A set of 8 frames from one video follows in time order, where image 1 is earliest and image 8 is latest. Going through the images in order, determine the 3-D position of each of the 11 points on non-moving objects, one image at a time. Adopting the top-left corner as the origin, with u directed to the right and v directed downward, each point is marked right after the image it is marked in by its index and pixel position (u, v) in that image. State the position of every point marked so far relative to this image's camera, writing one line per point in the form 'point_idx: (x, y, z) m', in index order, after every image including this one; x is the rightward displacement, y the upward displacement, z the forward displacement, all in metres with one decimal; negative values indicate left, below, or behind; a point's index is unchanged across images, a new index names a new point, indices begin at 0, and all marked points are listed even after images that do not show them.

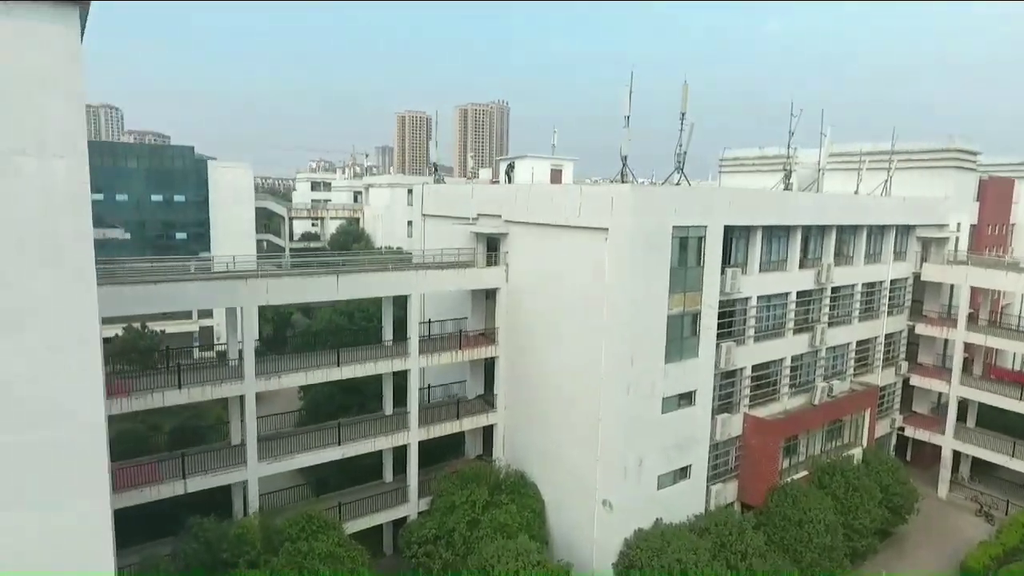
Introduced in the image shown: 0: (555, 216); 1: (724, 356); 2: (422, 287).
0: (+1.2, +1.9, +17.1) m
1: (+6.1, -2.0, +18.0) m
2: (-2.5, 0.0, +17.6) m
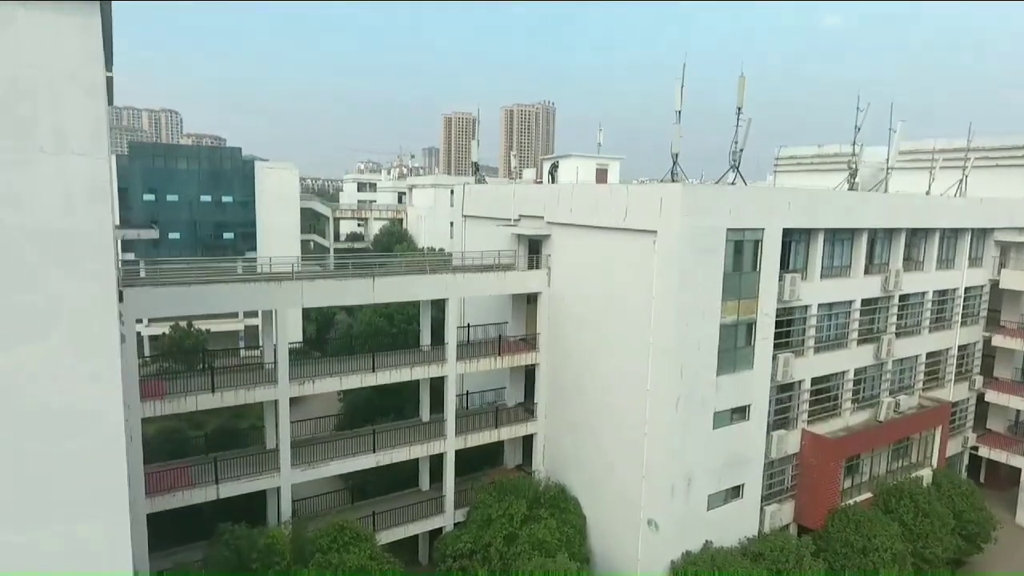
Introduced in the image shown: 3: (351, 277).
0: (+2.3, +1.8, +16.3) m
1: (+7.2, -2.2, +16.7) m
2: (-1.4, -0.1, +17.0) m
3: (-4.0, +0.3, +15.6) m
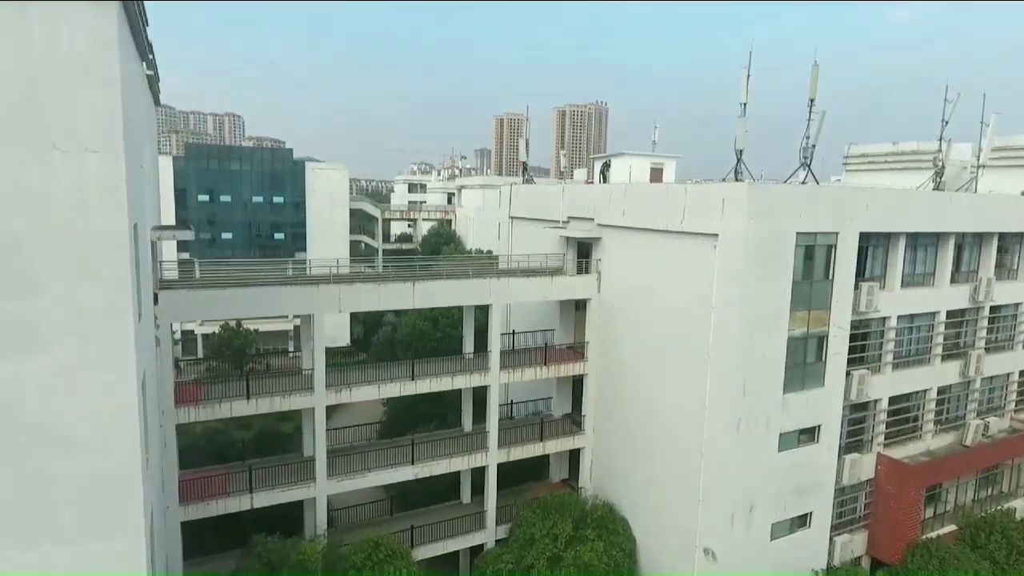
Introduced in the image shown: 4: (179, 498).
0: (+3.4, +1.6, +15.1) m
1: (+8.3, -2.4, +15.2) m
2: (-0.2, -0.2, +16.2) m
3: (-2.9, +0.2, +14.9) m
4: (-7.1, -4.4, +13.3) m
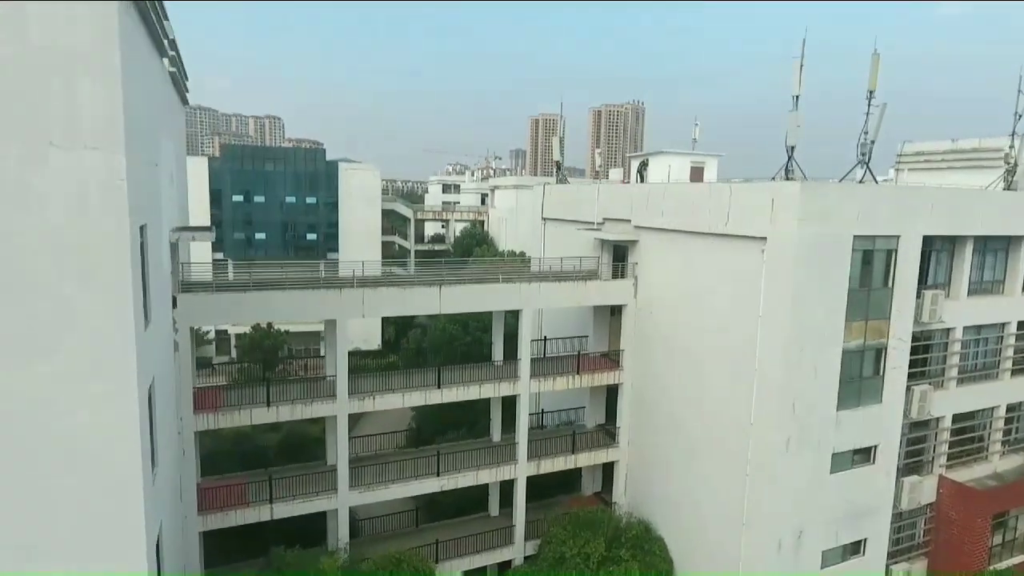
0: (+4.2, +1.5, +14.2) m
1: (+9.0, -2.6, +14.0) m
2: (+0.6, -0.3, +15.4) m
3: (-2.2, +0.1, +14.3) m
4: (-6.5, -4.5, +12.9) m
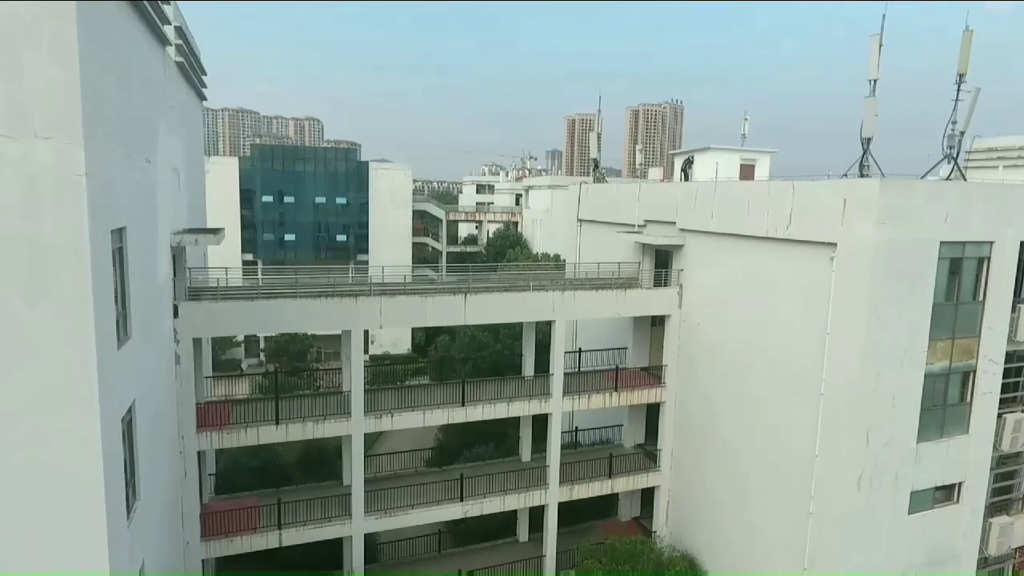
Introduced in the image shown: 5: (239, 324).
0: (+4.8, +1.3, +12.6) m
1: (+9.6, -2.8, +12.1) m
2: (+1.3, -0.5, +14.0) m
3: (-1.5, -0.1, +13.1) m
4: (-5.9, -4.6, +11.9) m
5: (-5.2, -0.7, +12.0) m
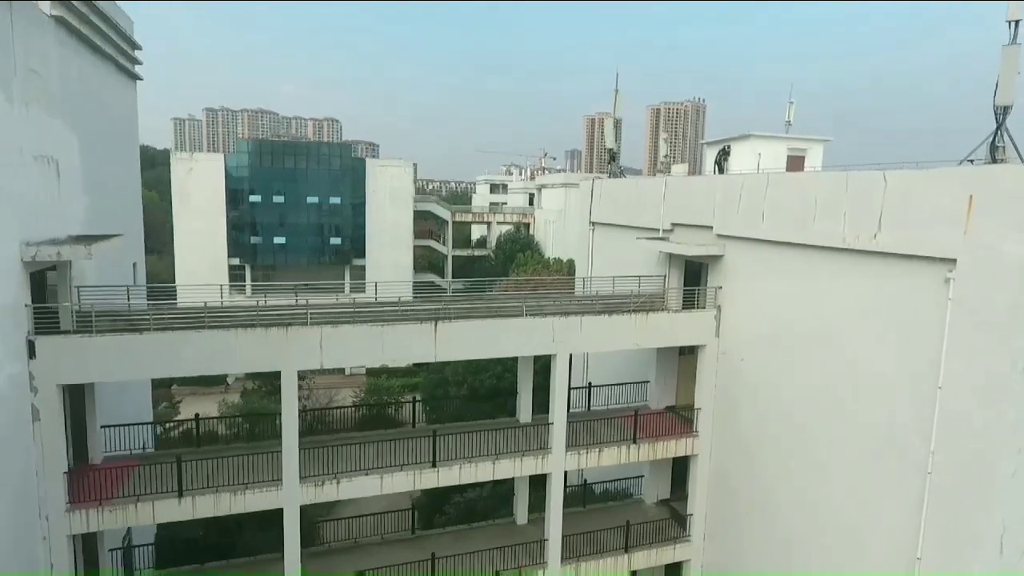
0: (+4.6, +0.8, +9.3) m
1: (+9.3, -3.3, +8.7) m
2: (+1.1, -0.9, +10.8) m
3: (-1.8, -0.5, +10.0) m
4: (-6.2, -5.0, +8.9) m
5: (-5.4, -1.1, +9.0) m
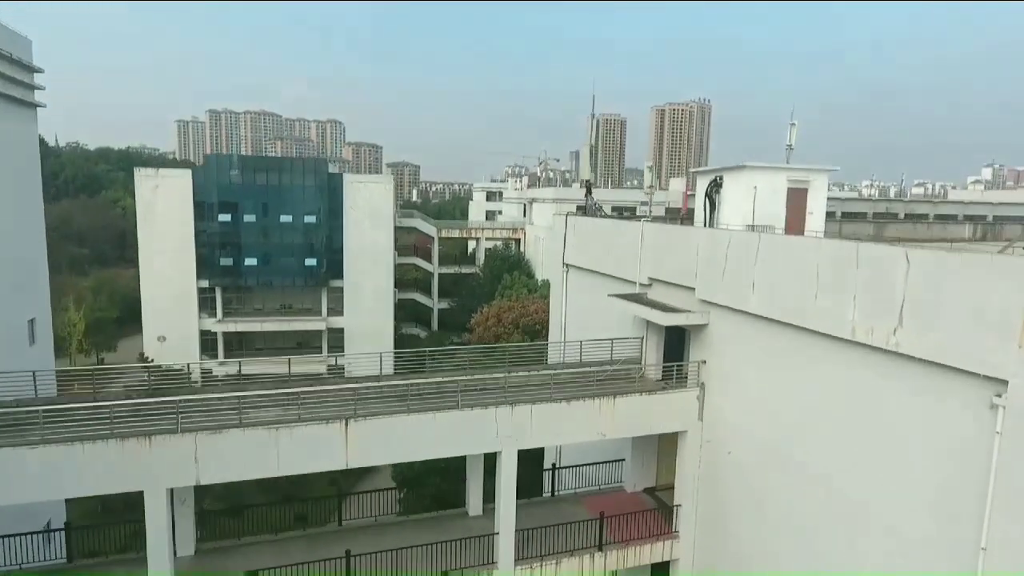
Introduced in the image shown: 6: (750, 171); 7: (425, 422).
0: (+3.7, -0.3, +7.3) m
1: (+8.4, -4.4, +6.7) m
2: (+0.2, -2.1, +8.9) m
3: (-2.7, -1.7, +8.1) m
4: (-7.1, -6.2, +7.1) m
5: (-6.4, -2.2, +7.1) m
6: (+5.2, +2.6, +13.7) m
7: (-1.1, -1.7, +8.5) m
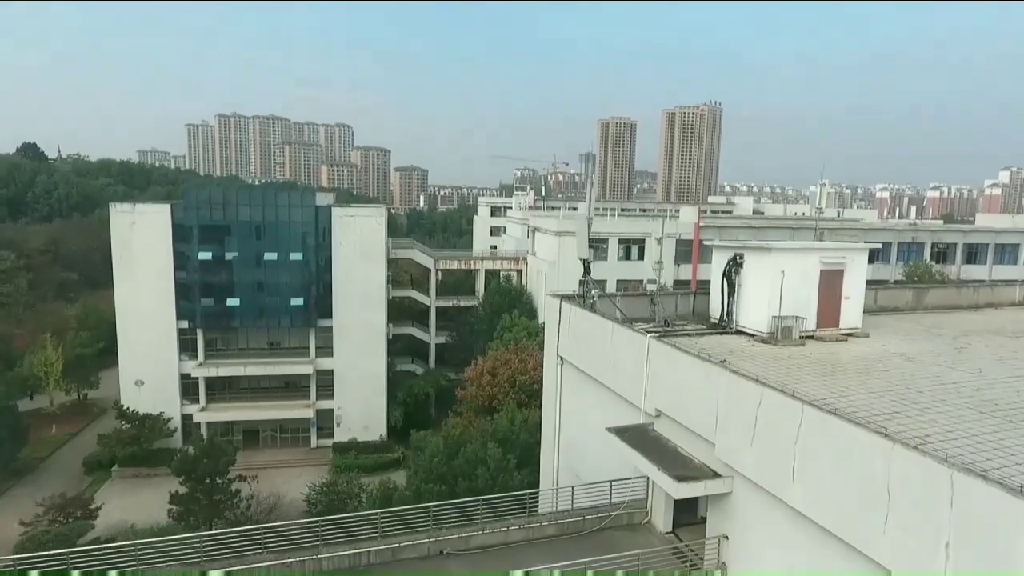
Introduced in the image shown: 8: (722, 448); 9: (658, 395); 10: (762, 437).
0: (+3.3, -2.2, +5.3) m
1: (+8.0, -6.4, +4.6) m
2: (-0.2, -4.0, +6.9) m
3: (-3.1, -3.6, +6.1) m
4: (-7.5, -8.1, +5.2) m
5: (-6.8, -4.1, +5.2) m
6: (+4.9, +0.6, +11.6) m
7: (-1.5, -3.7, +6.5) m
8: (+2.6, -2.0, +7.6) m
9: (+2.1, -1.6, +8.9) m
10: (+2.8, -1.7, +6.9) m
